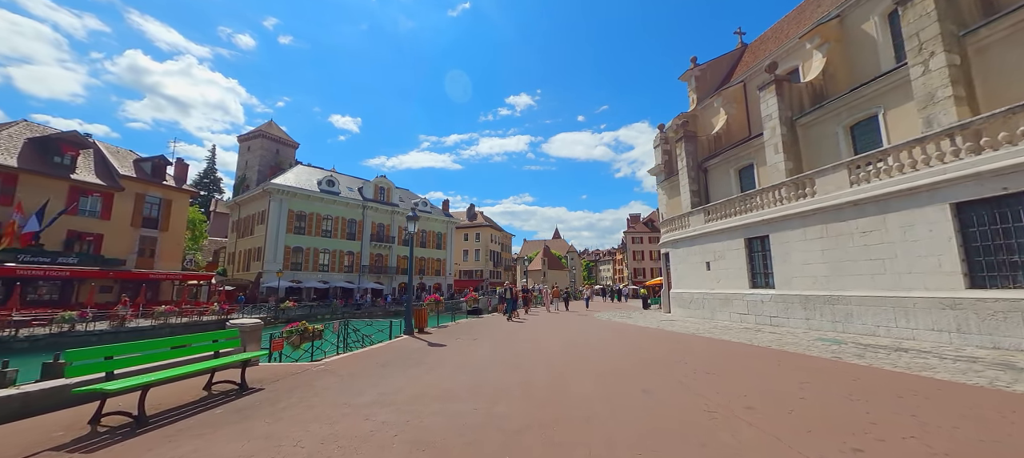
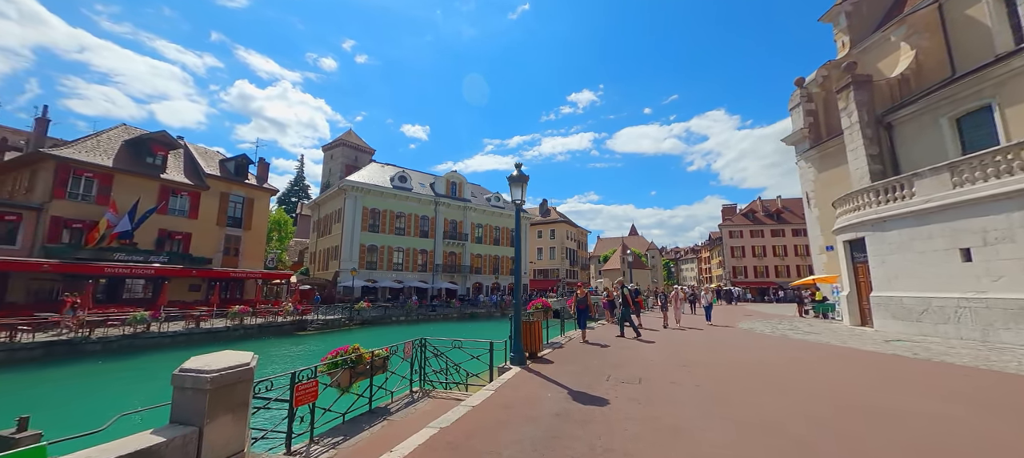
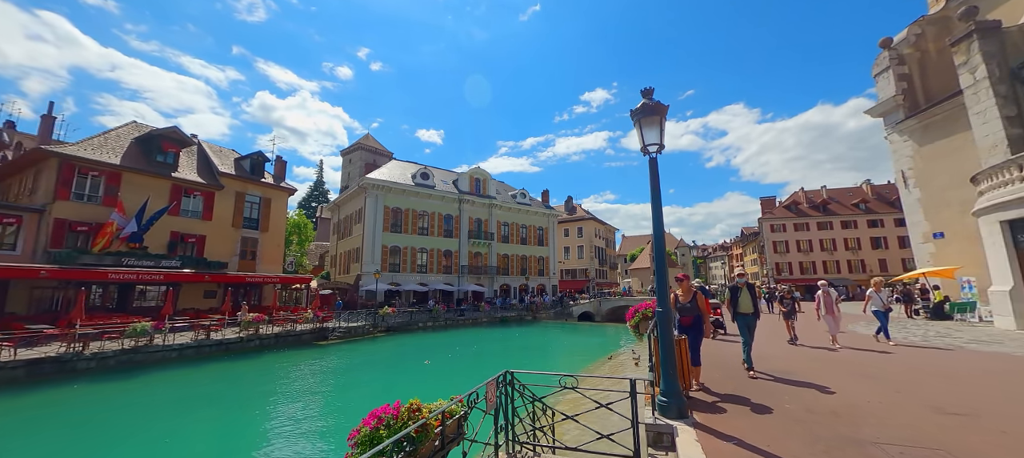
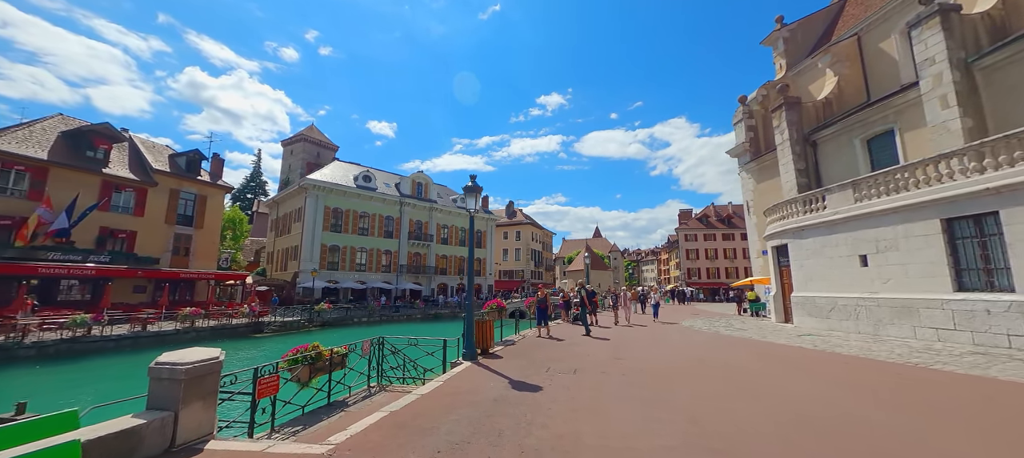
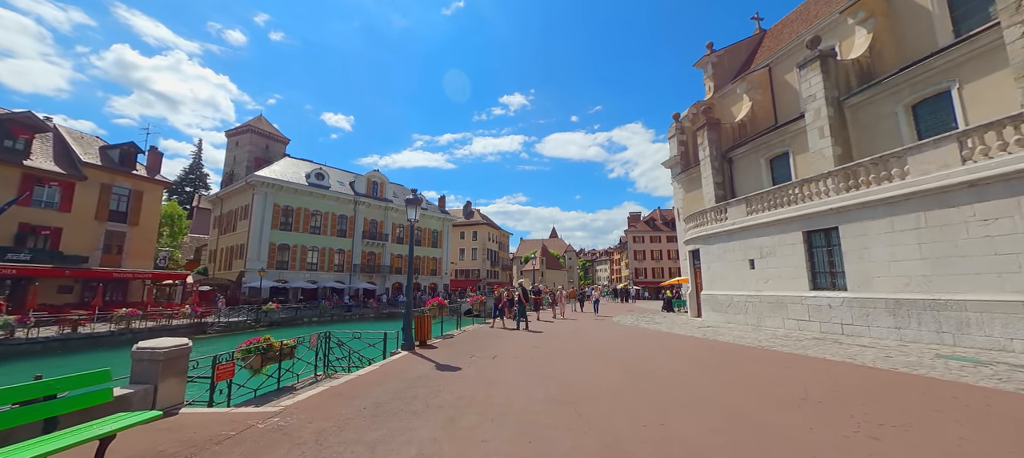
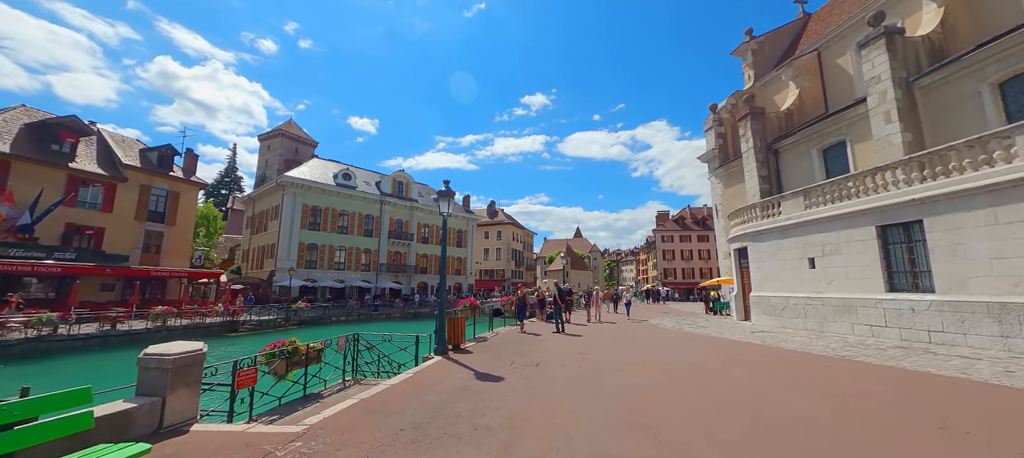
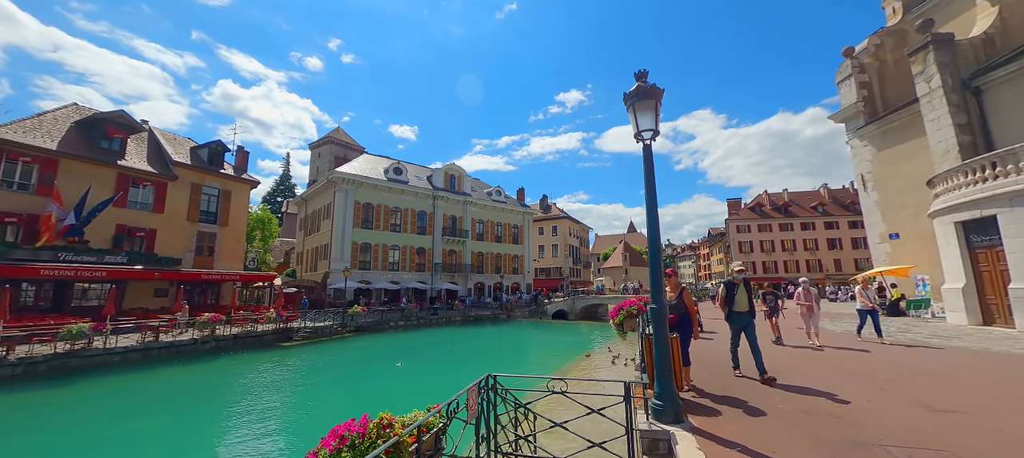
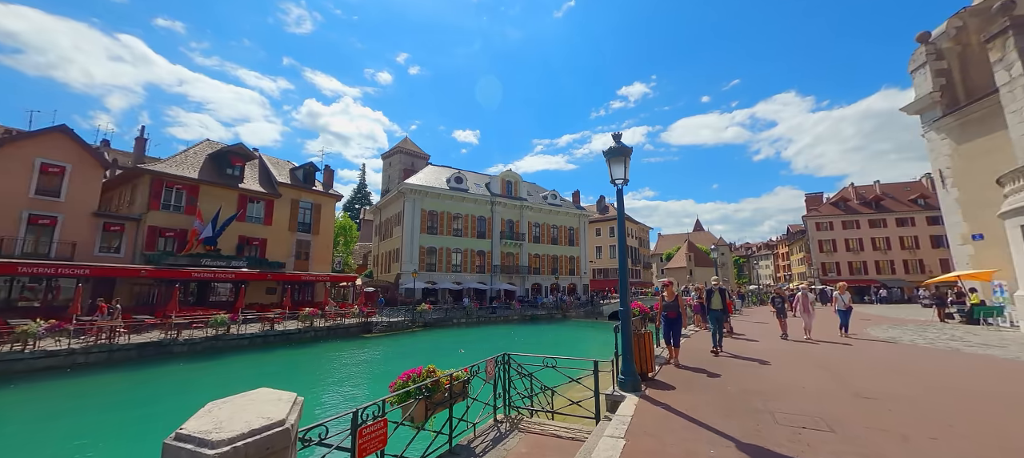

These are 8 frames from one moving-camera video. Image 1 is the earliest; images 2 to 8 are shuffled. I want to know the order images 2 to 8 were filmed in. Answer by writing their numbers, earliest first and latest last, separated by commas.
5, 6, 4, 2, 8, 3, 7
